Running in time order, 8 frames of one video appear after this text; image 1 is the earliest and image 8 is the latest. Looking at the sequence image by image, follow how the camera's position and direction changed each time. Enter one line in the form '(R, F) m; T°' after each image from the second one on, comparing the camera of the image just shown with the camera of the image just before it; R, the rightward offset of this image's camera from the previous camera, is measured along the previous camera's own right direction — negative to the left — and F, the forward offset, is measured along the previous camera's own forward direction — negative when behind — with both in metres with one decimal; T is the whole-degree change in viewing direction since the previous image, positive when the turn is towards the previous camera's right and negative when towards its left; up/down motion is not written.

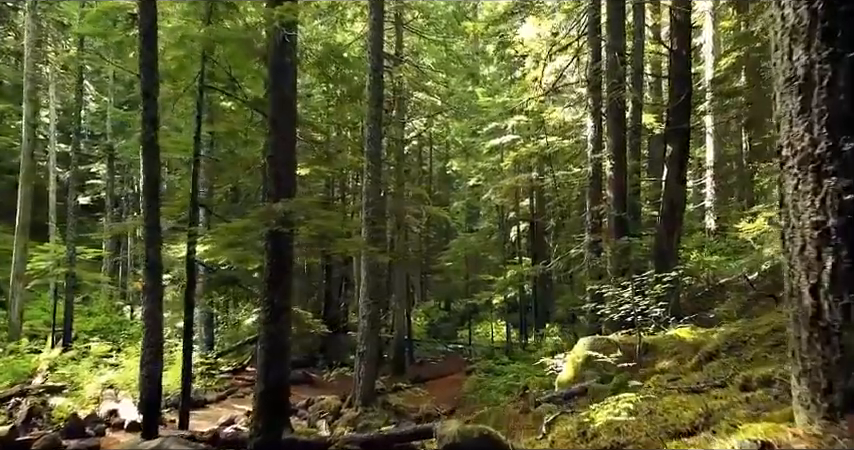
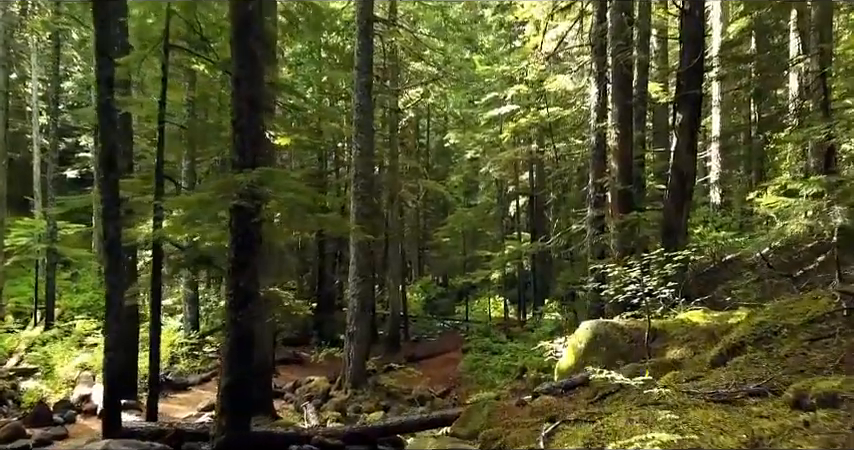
(+0.2, +0.8) m; 0°
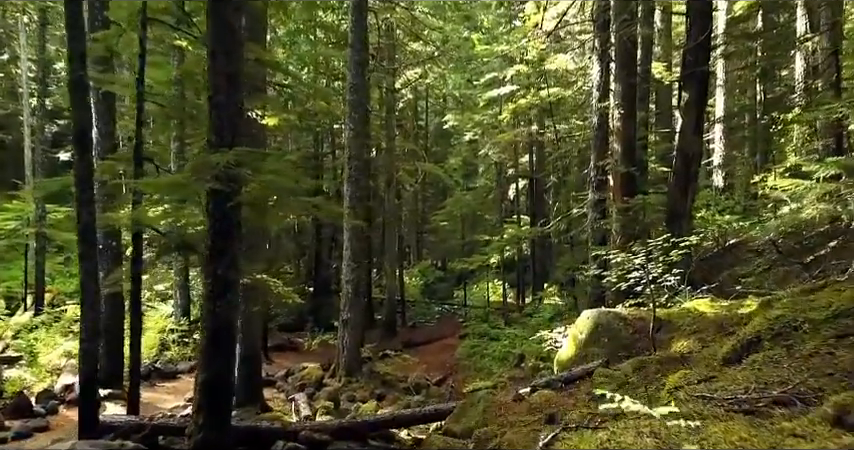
(+0.1, +0.4) m; 0°
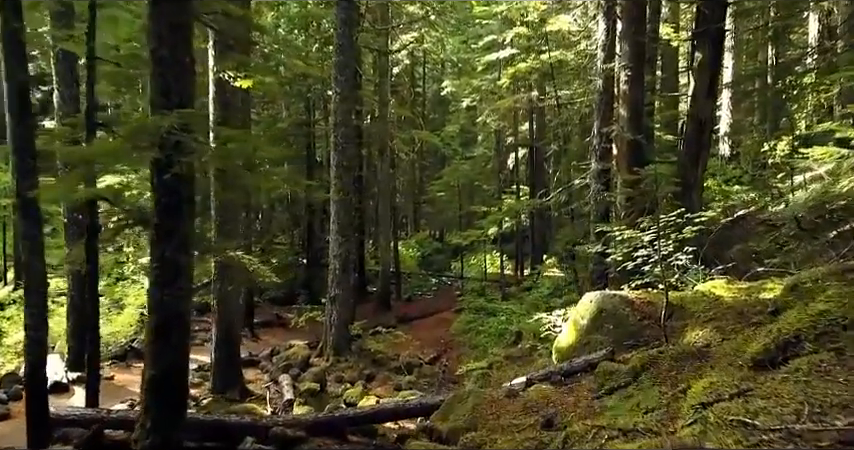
(+0.2, +0.8) m; 0°
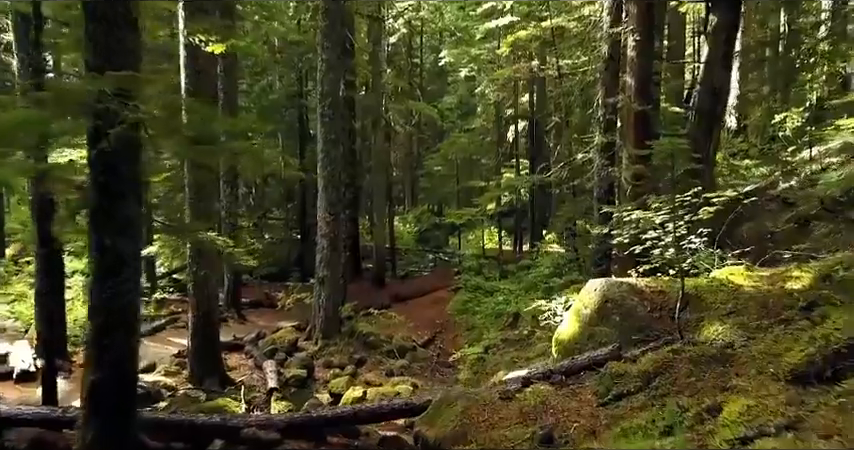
(+0.1, +0.7) m; 0°
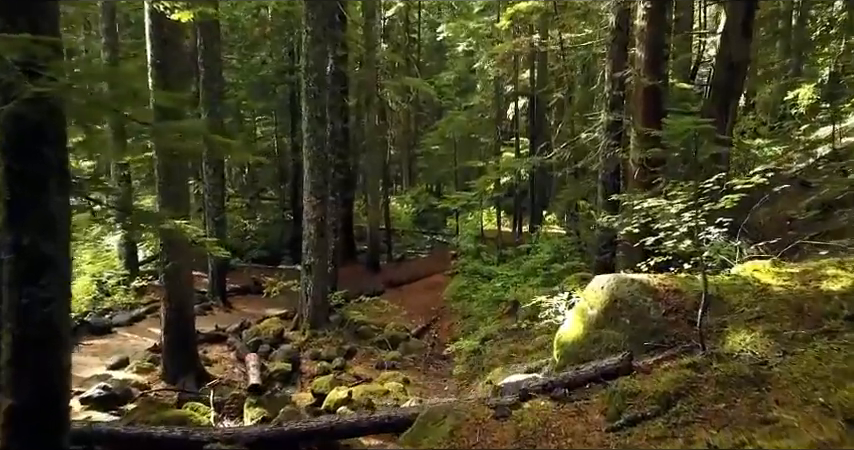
(+0.1, +0.7) m; 0°
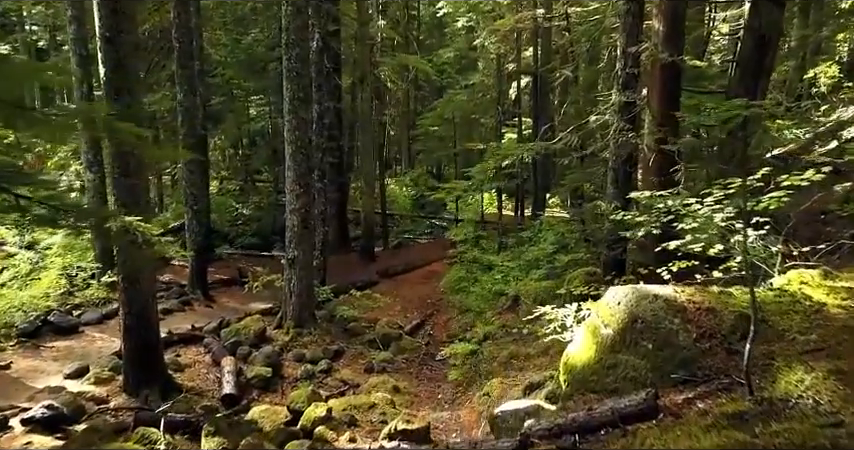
(+0.2, +1.0) m; 0°
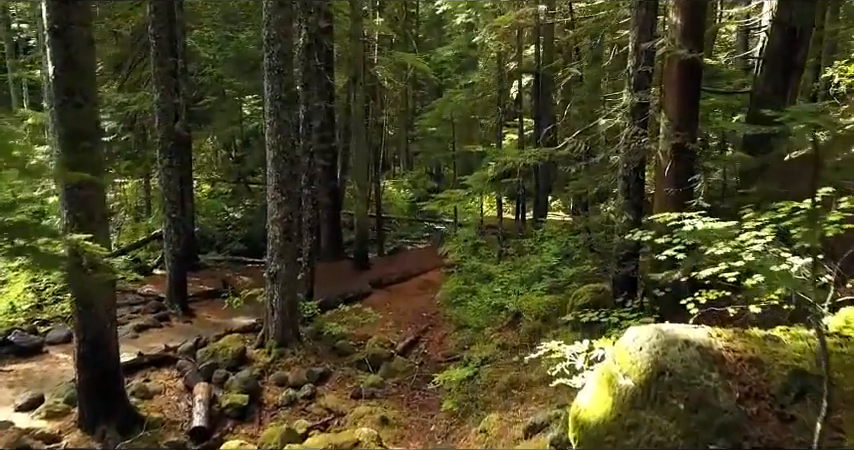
(+0.1, +0.9) m; 0°
